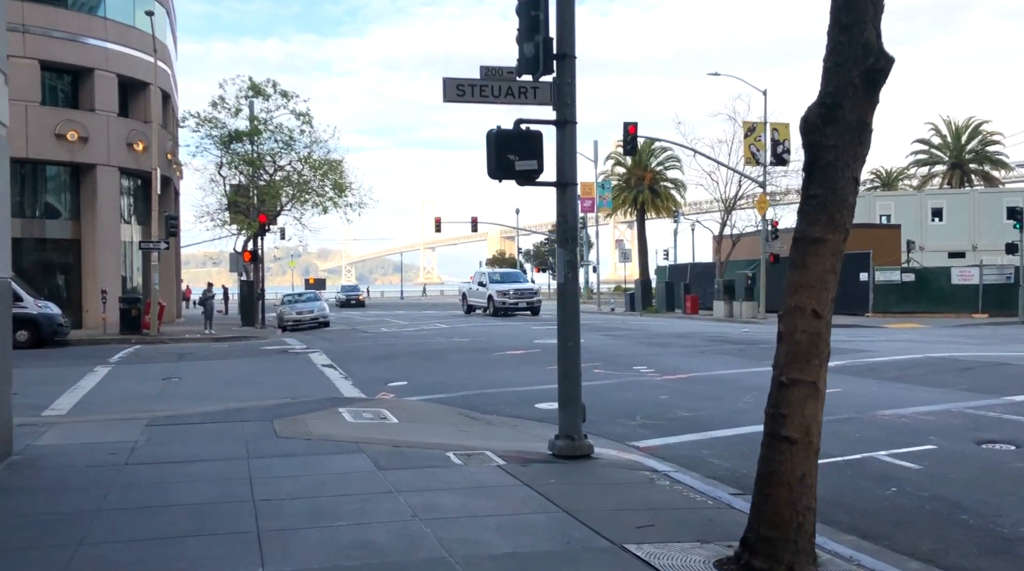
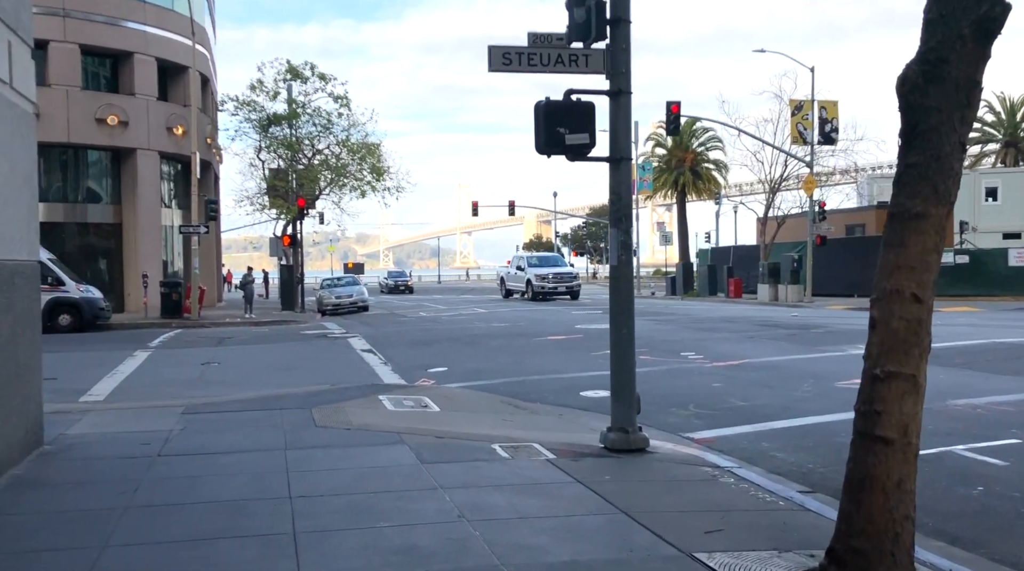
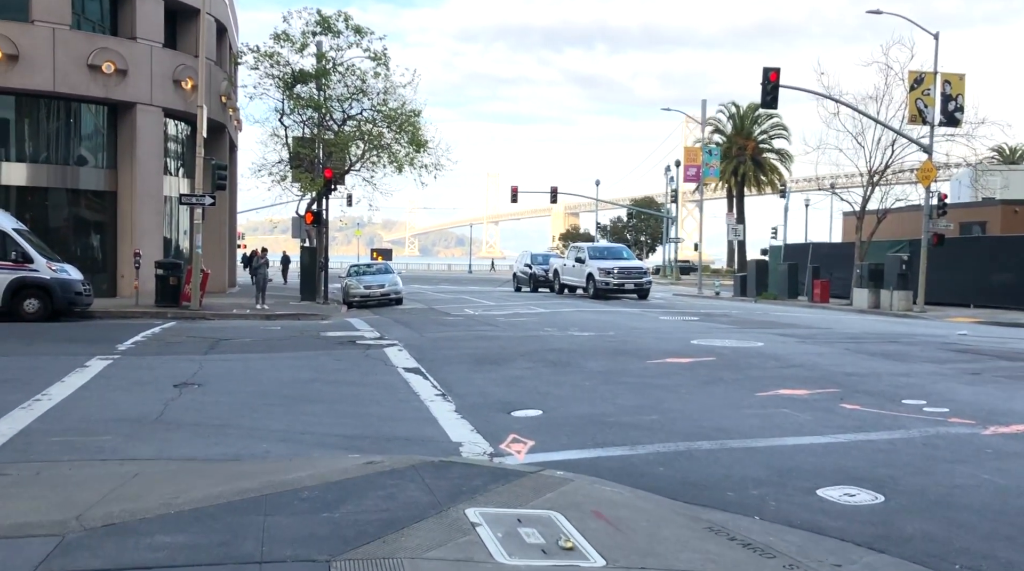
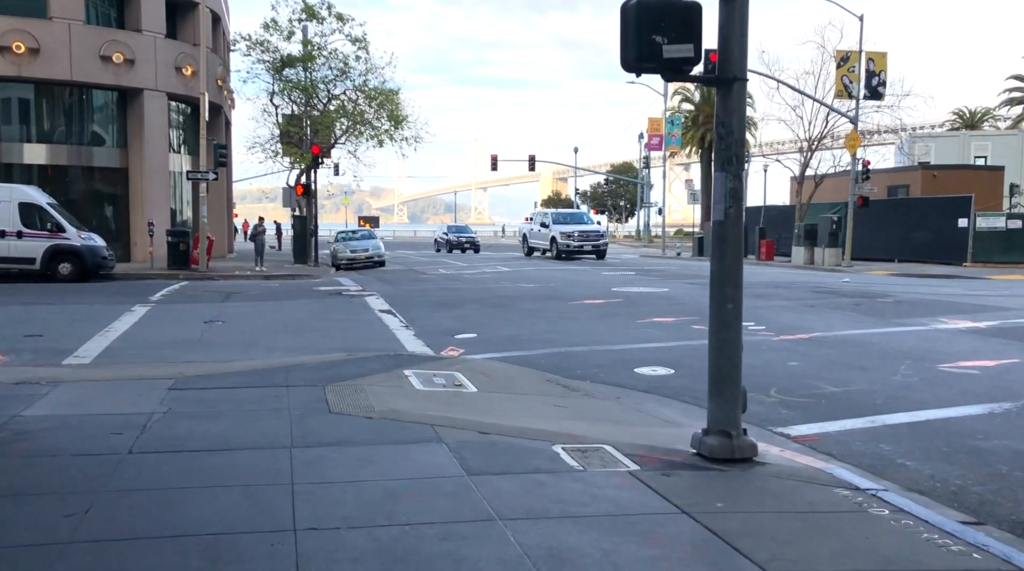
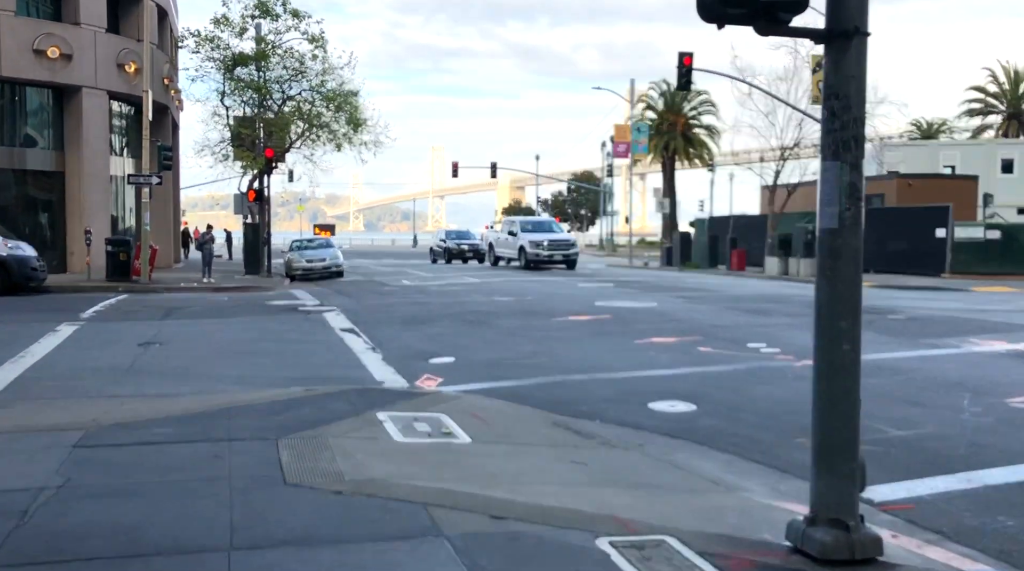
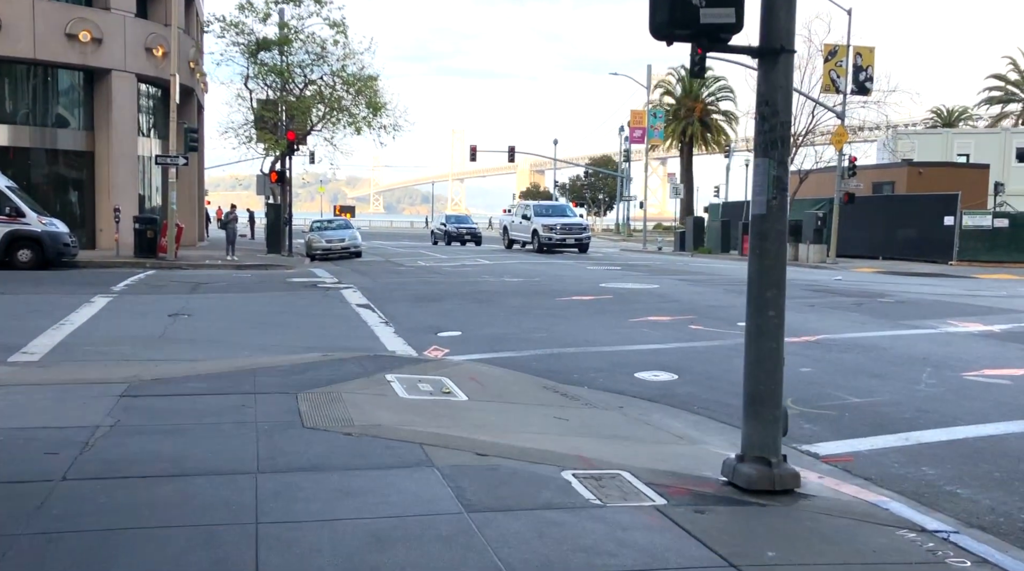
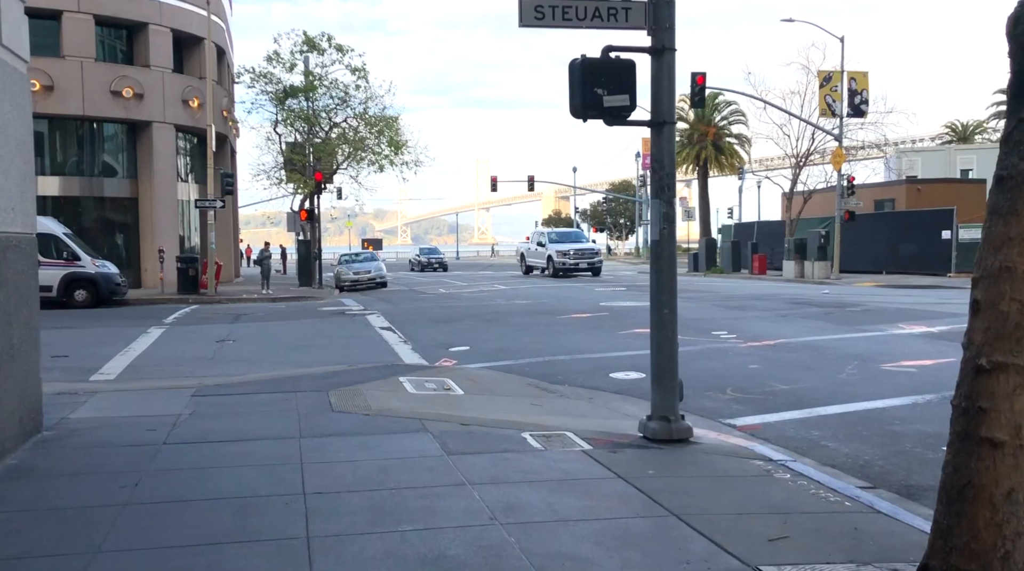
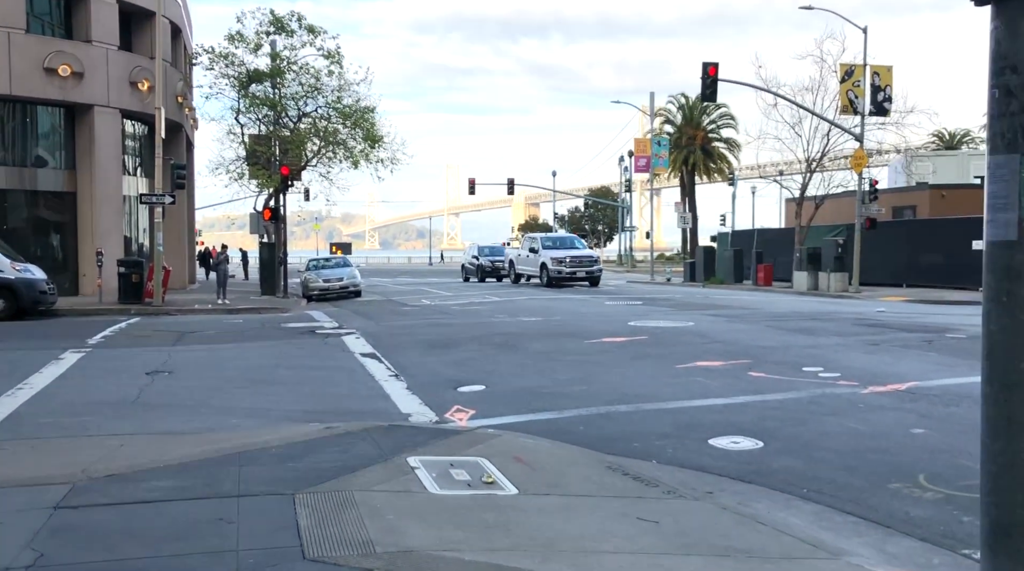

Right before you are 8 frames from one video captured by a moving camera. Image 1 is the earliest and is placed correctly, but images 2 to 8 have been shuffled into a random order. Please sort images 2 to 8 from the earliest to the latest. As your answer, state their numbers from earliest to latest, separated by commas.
2, 7, 4, 6, 5, 8, 3
